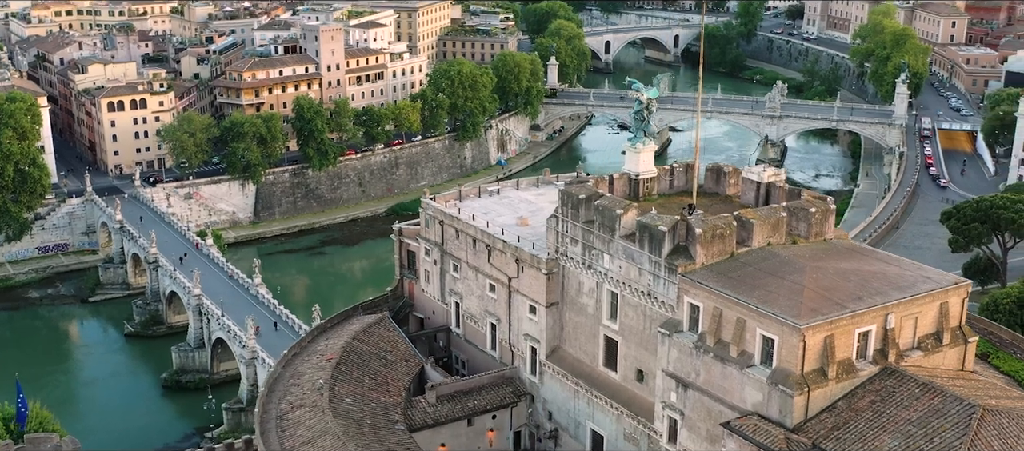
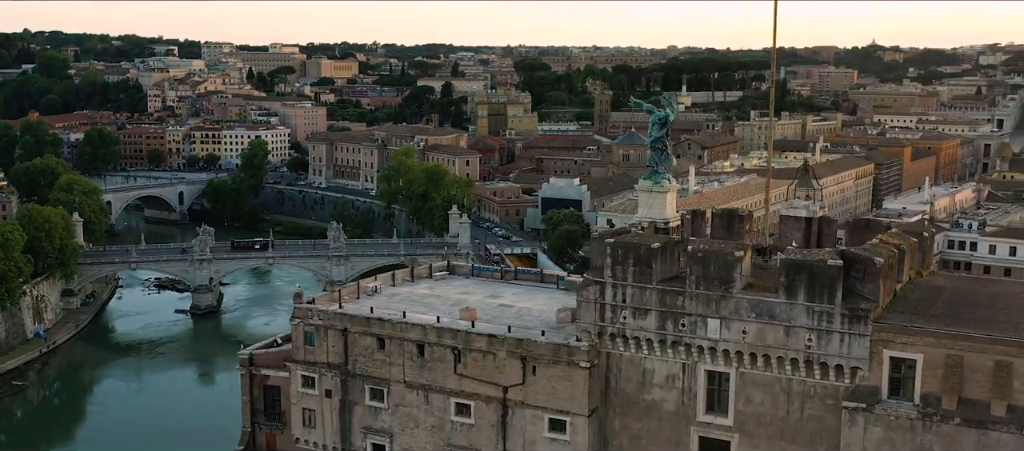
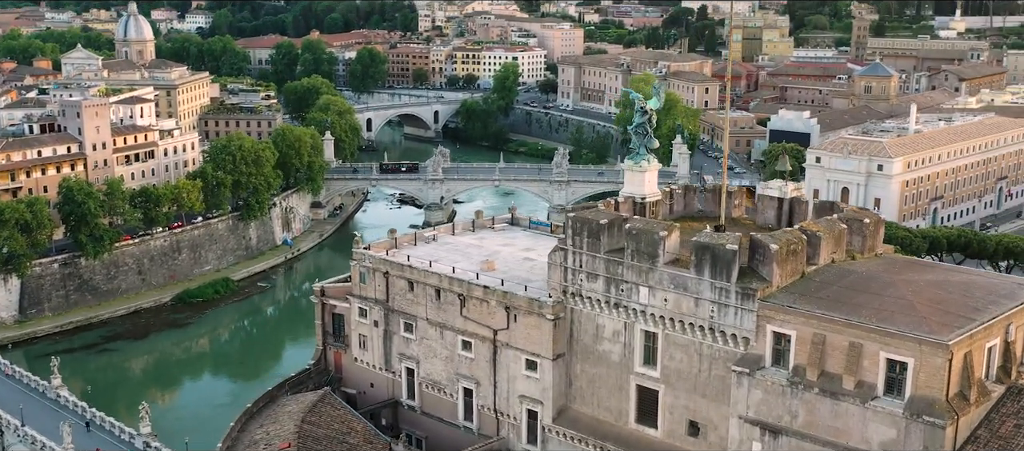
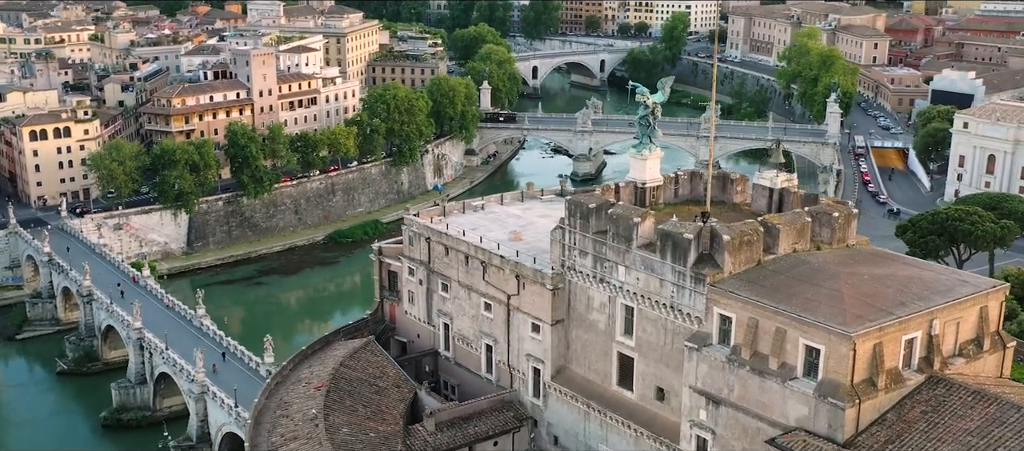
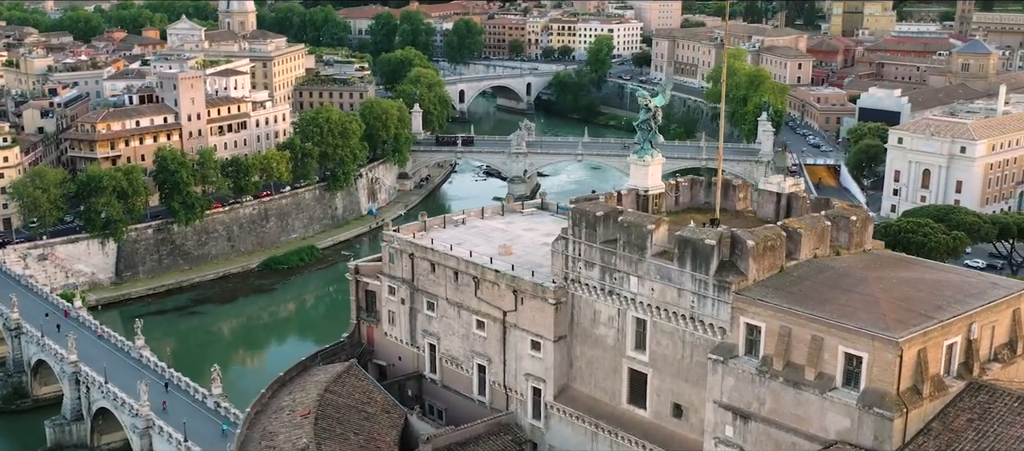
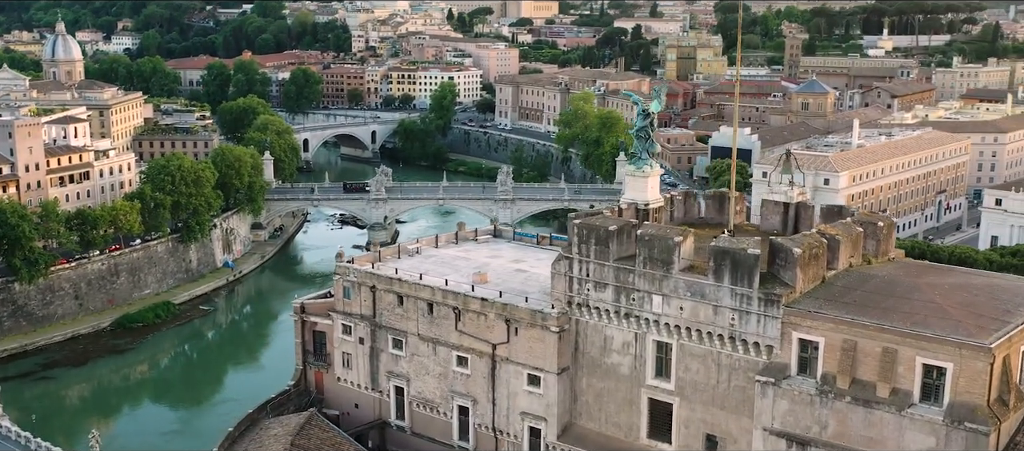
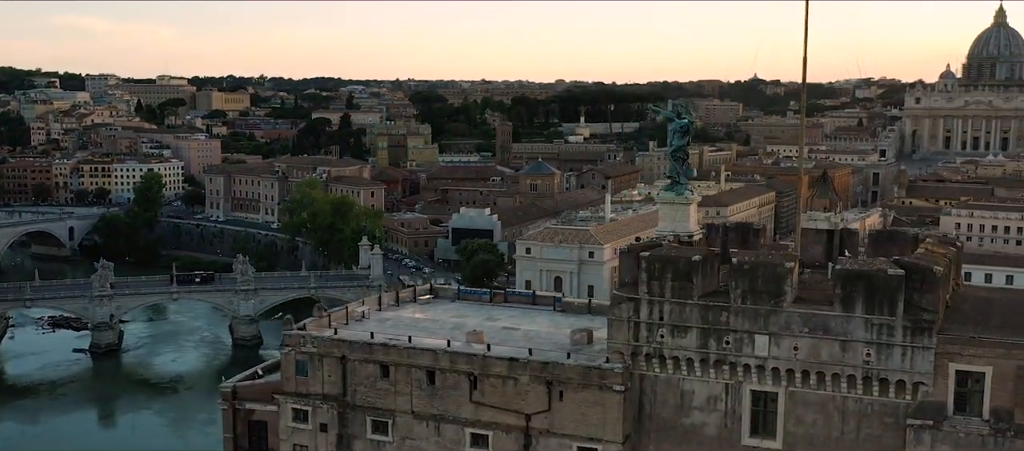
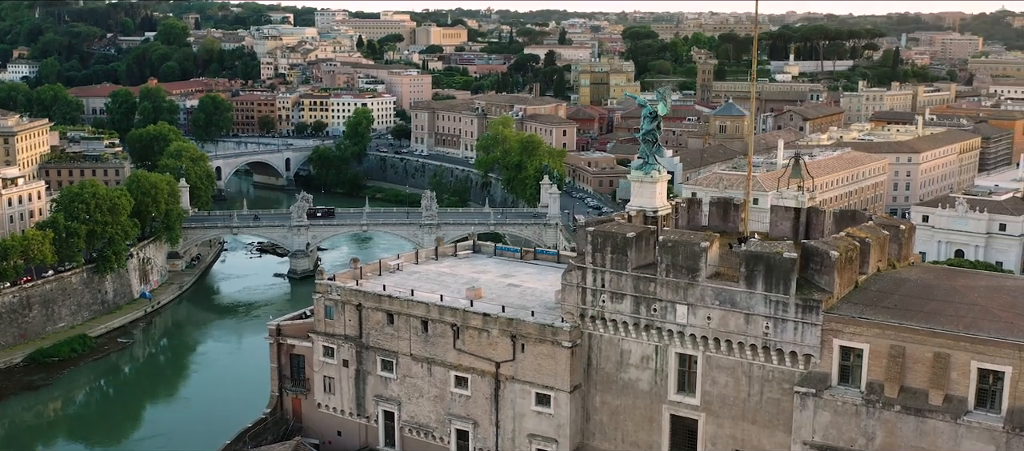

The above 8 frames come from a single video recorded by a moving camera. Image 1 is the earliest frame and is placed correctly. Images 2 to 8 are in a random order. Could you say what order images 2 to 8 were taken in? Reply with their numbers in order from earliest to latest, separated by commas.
4, 5, 3, 6, 8, 2, 7
